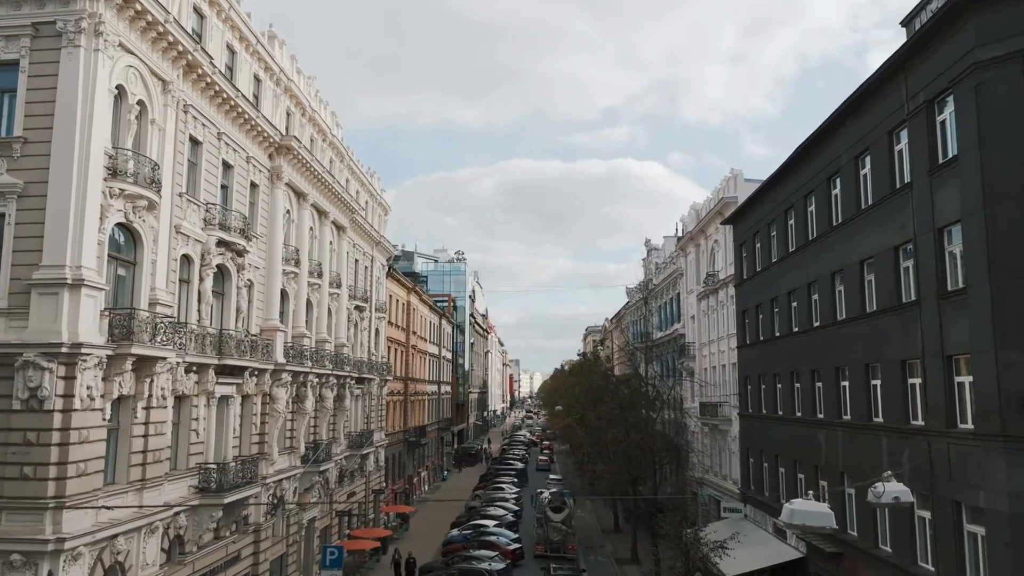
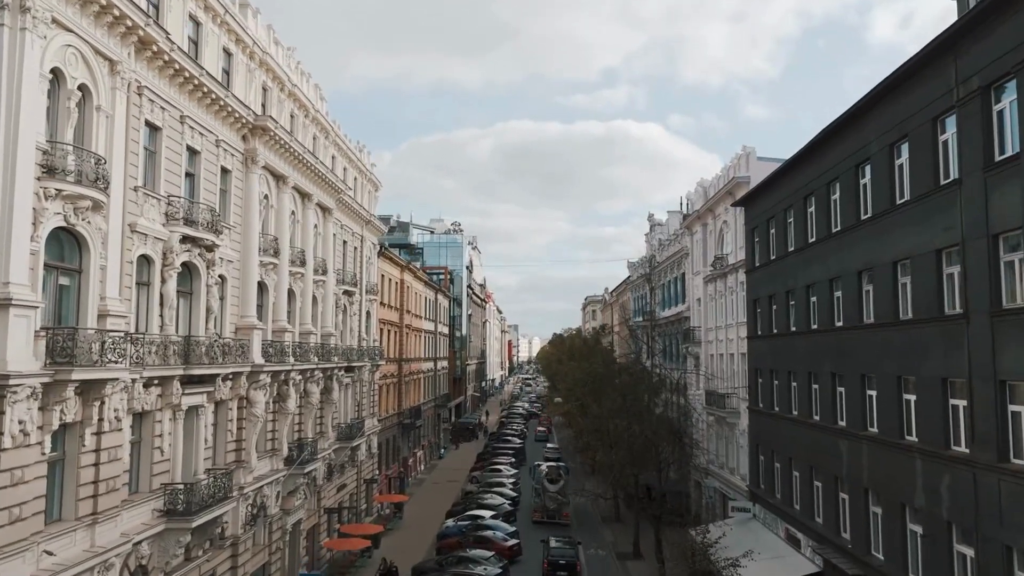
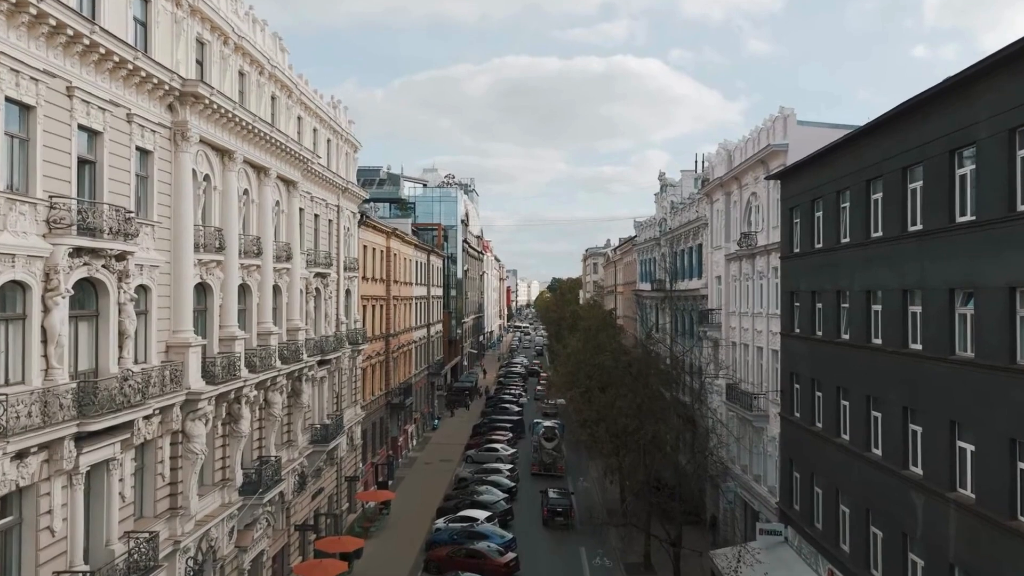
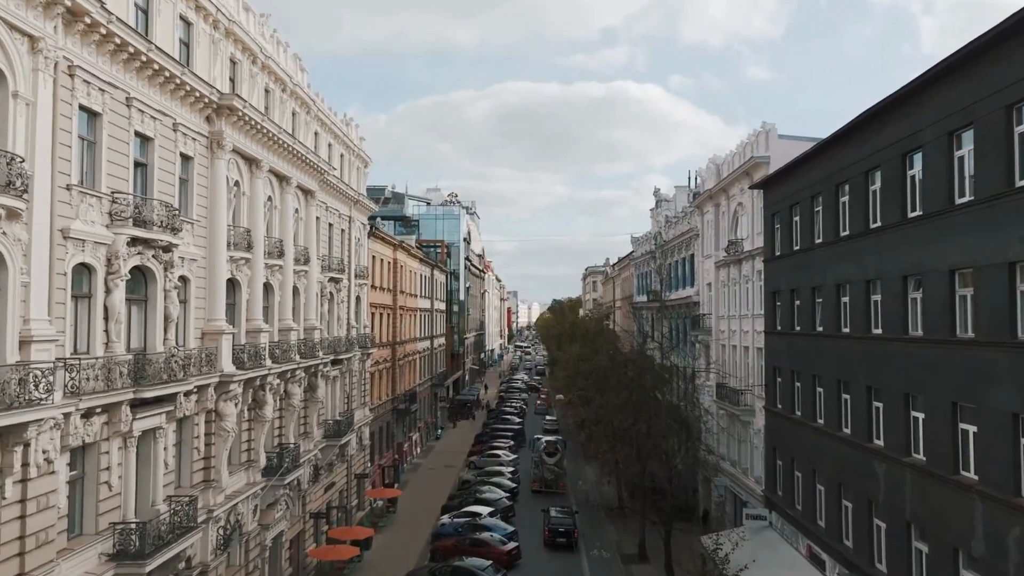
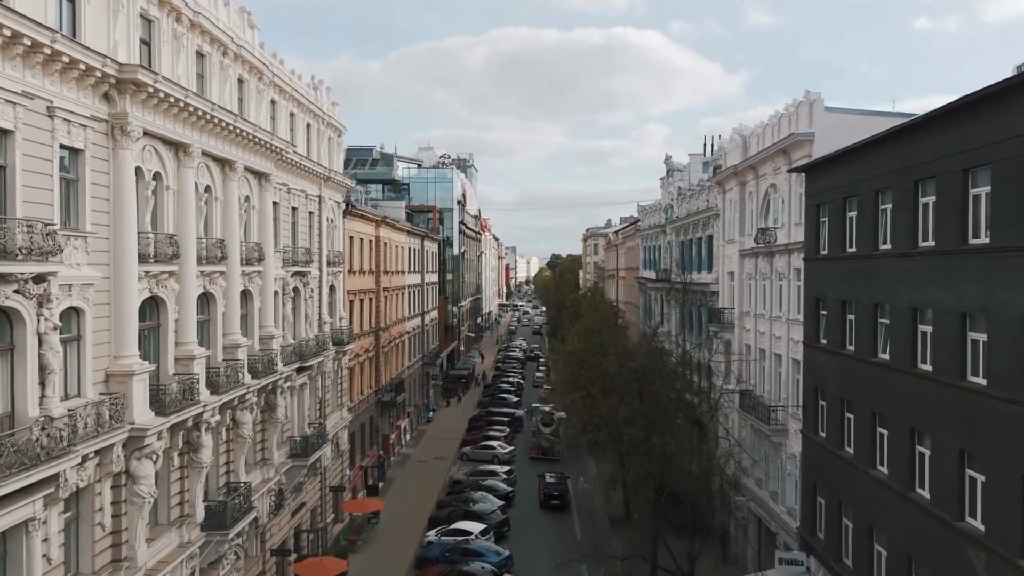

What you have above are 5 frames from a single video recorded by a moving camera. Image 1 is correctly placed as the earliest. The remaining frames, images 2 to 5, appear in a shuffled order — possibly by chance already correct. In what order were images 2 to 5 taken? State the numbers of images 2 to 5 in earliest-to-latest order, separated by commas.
2, 4, 3, 5
